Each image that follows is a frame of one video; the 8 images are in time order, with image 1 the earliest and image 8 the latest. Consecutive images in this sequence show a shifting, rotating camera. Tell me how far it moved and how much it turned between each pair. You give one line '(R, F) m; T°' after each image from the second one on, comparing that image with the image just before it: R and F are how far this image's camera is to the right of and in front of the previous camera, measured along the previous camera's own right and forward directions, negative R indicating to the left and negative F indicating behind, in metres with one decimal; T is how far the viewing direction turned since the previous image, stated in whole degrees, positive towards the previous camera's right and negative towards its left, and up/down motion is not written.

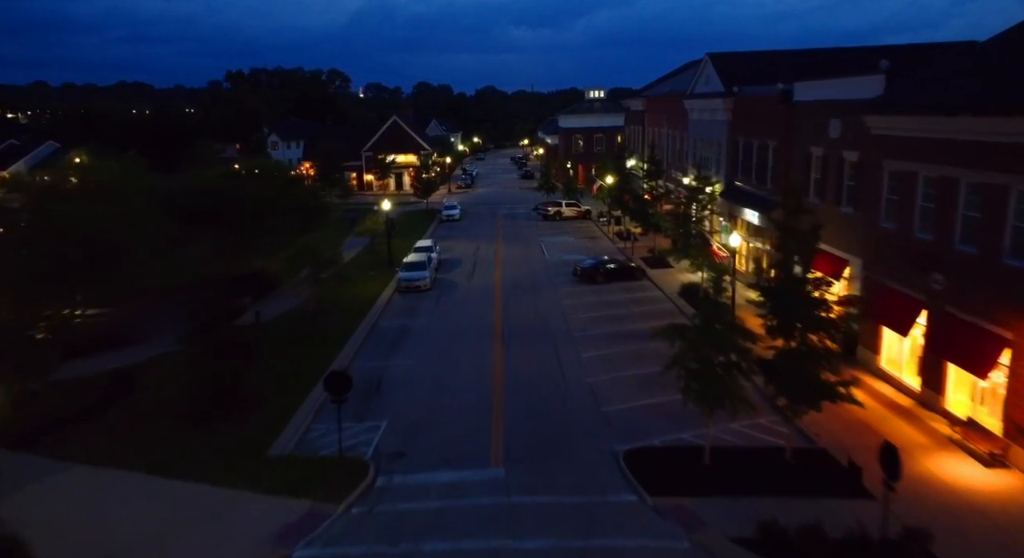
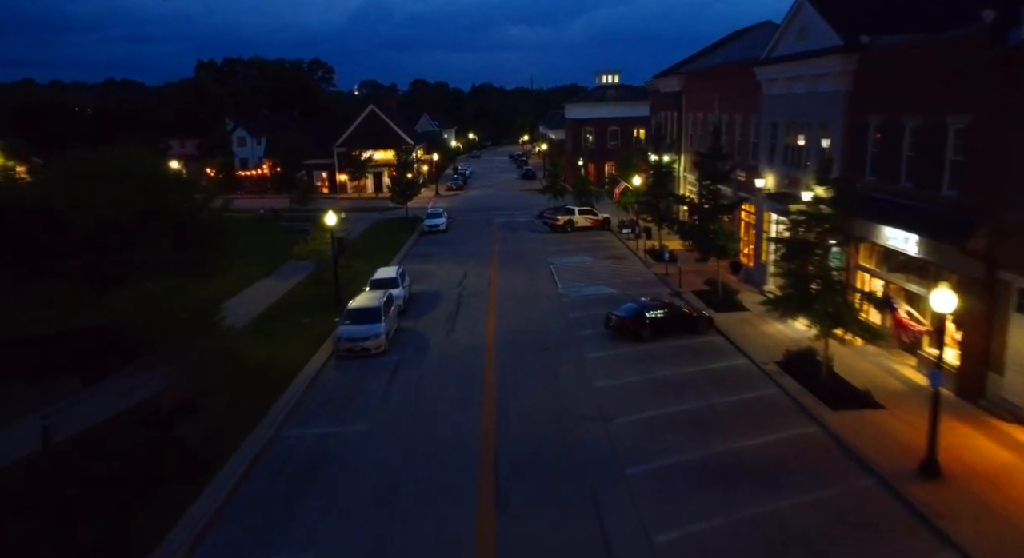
(-0.1, +10.7) m; 0°
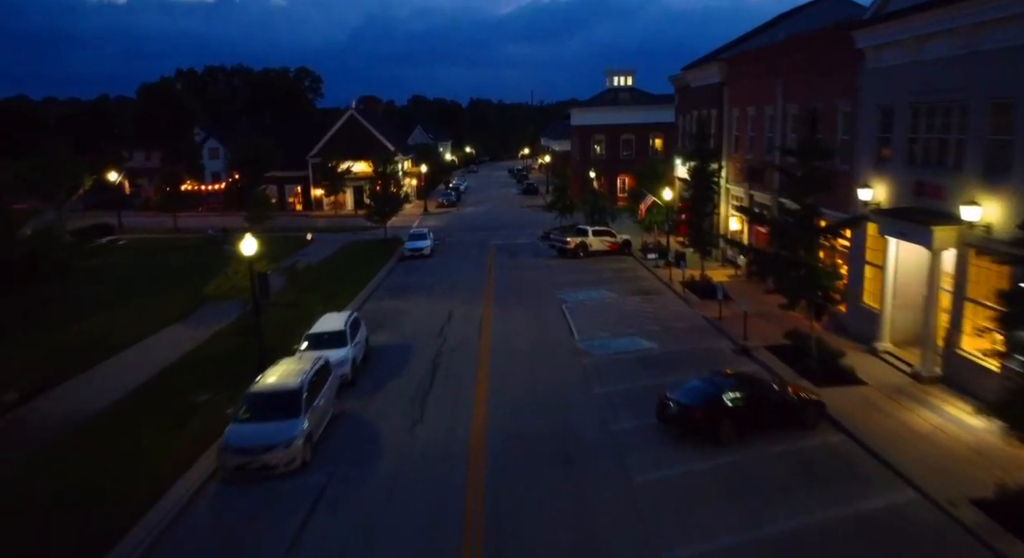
(0.0, +7.7) m; 0°
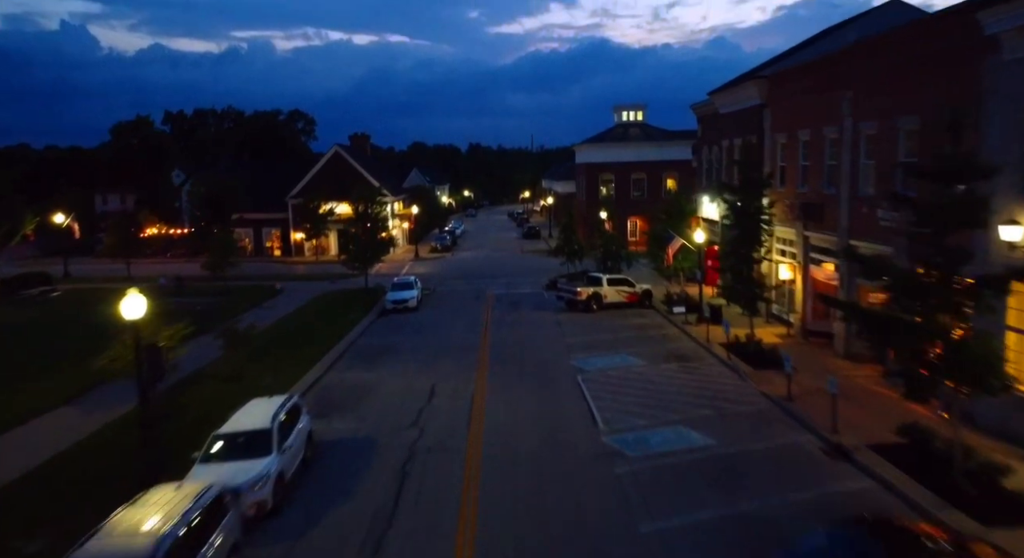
(0.0, +5.2) m; 0°
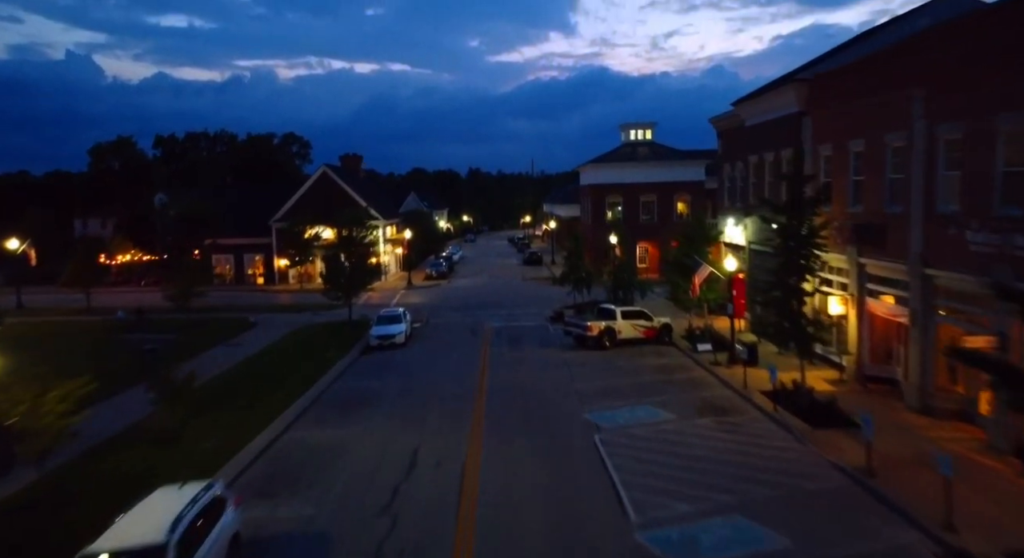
(0.0, +3.5) m; 0°
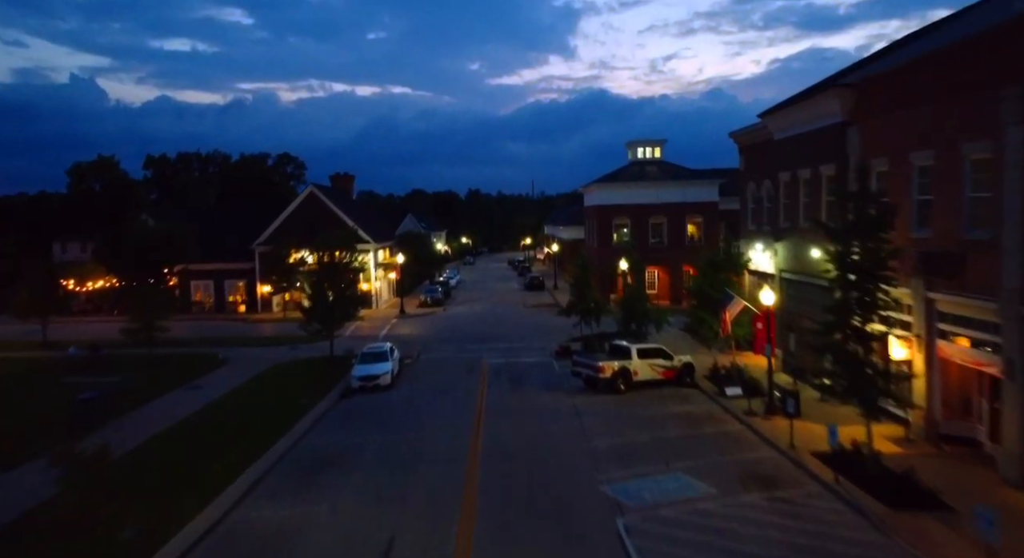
(0.0, +3.1) m; 0°
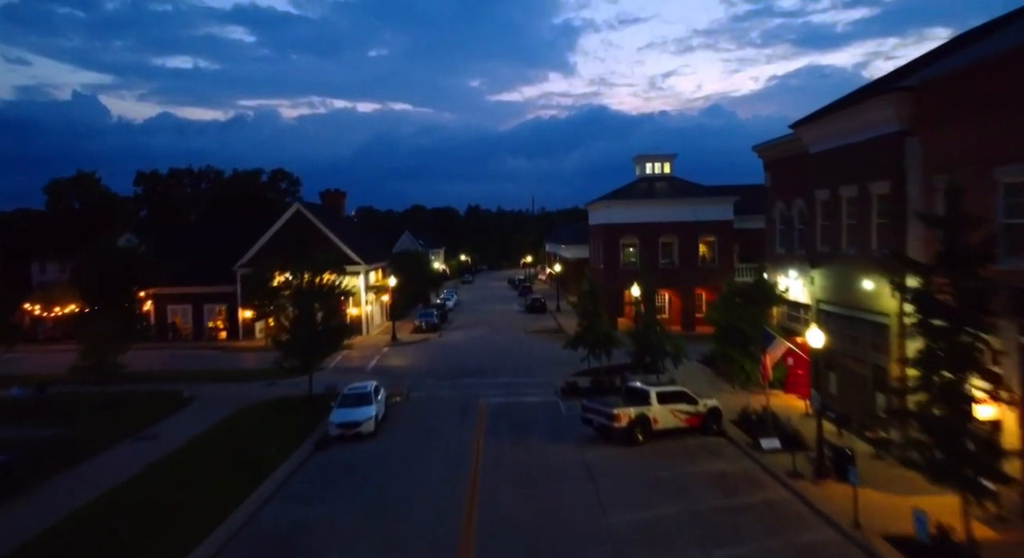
(0.0, +2.9) m; 0°
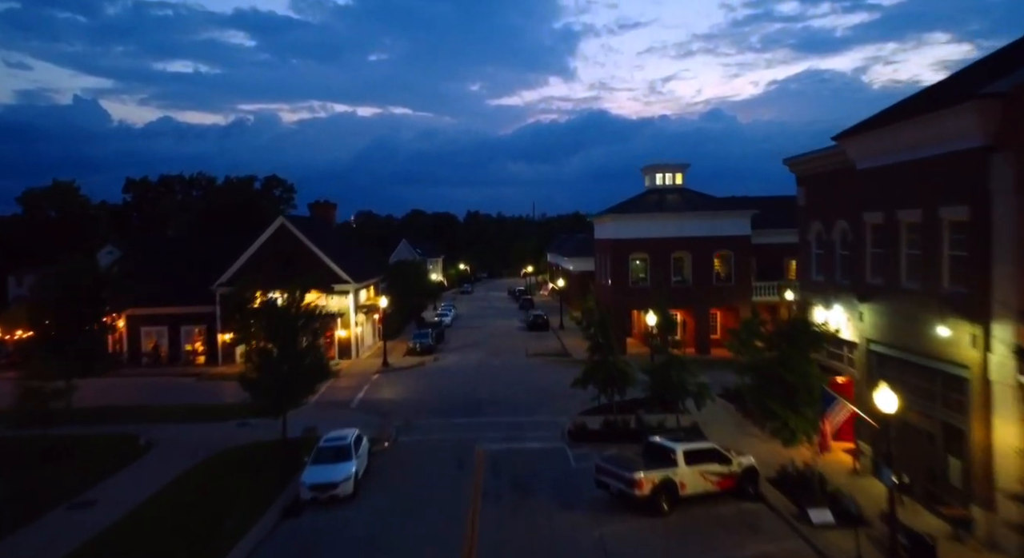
(0.0, +2.9) m; 0°
